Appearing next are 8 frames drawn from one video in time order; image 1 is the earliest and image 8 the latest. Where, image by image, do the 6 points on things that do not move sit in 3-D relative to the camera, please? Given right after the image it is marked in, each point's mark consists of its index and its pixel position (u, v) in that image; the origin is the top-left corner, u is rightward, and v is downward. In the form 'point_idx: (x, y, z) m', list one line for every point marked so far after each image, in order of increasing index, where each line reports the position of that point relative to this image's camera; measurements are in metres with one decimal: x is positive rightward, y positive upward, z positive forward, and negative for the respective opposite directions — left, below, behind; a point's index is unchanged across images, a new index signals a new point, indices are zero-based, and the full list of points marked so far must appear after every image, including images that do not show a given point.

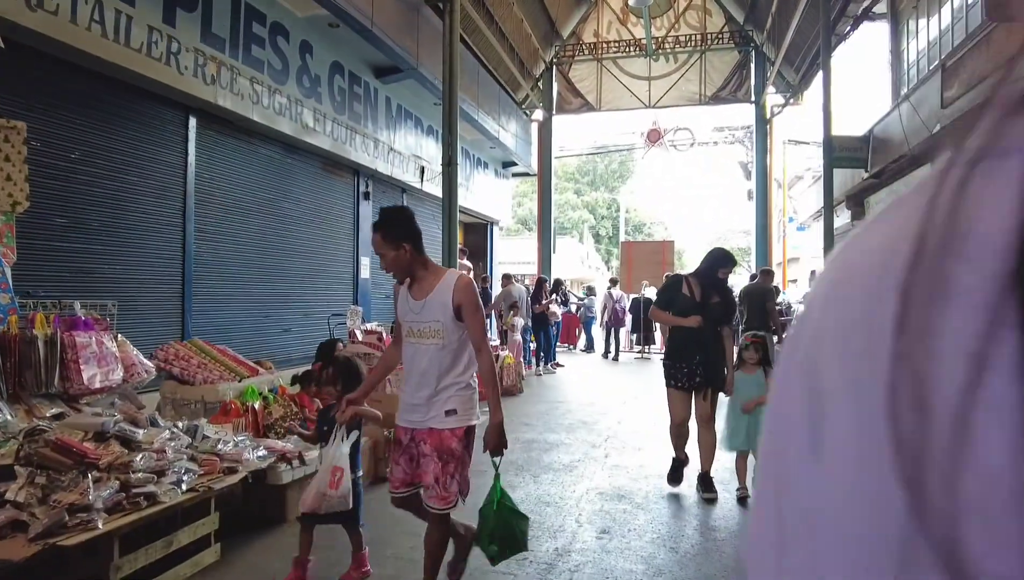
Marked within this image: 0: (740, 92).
0: (+5.6, +4.8, +15.8) m
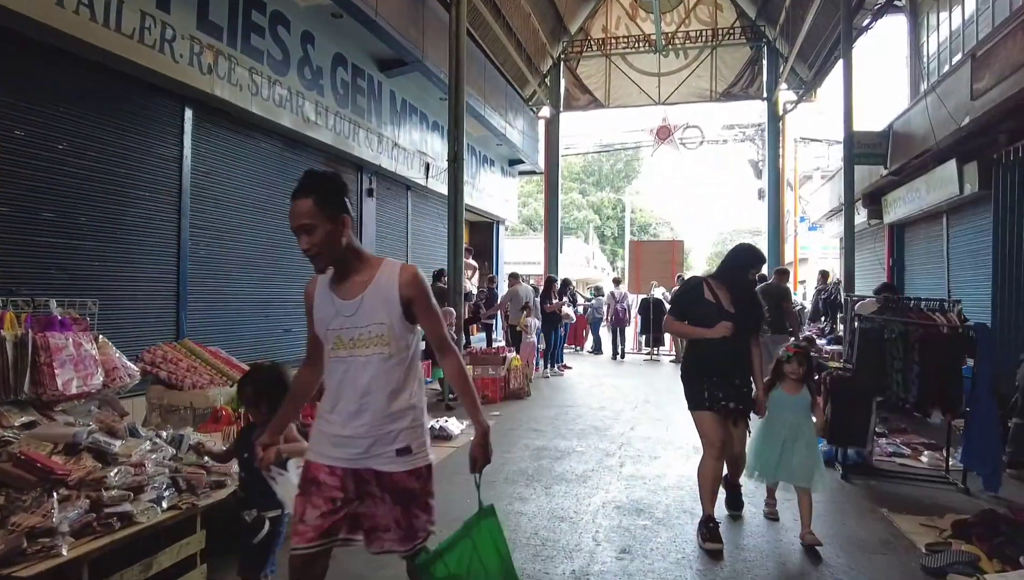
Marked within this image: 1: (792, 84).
0: (+5.7, +4.8, +15.5) m
1: (+6.6, +4.9, +15.3) m
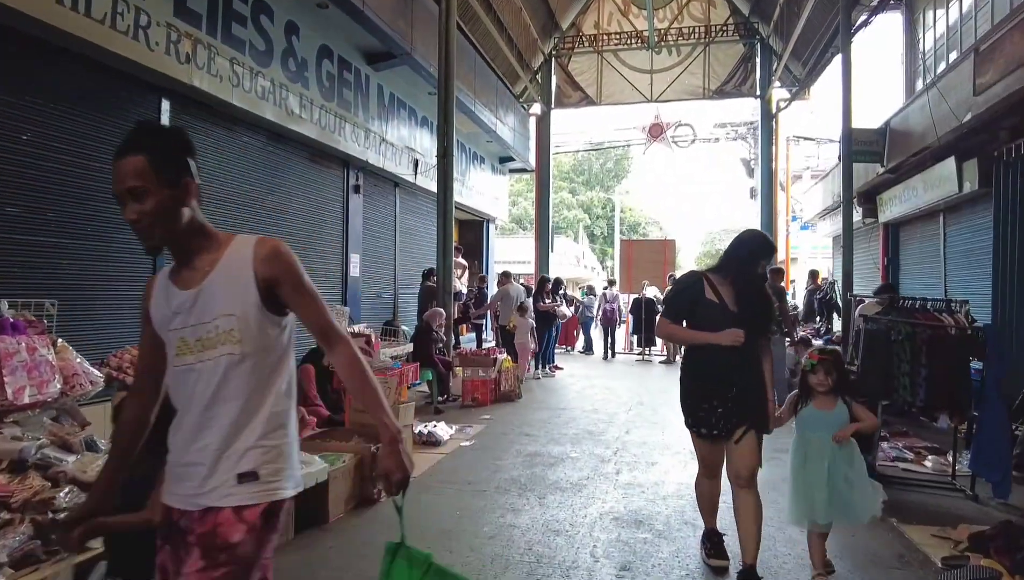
0: (+5.5, +4.8, +15.4) m
1: (+6.4, +4.9, +15.2) m
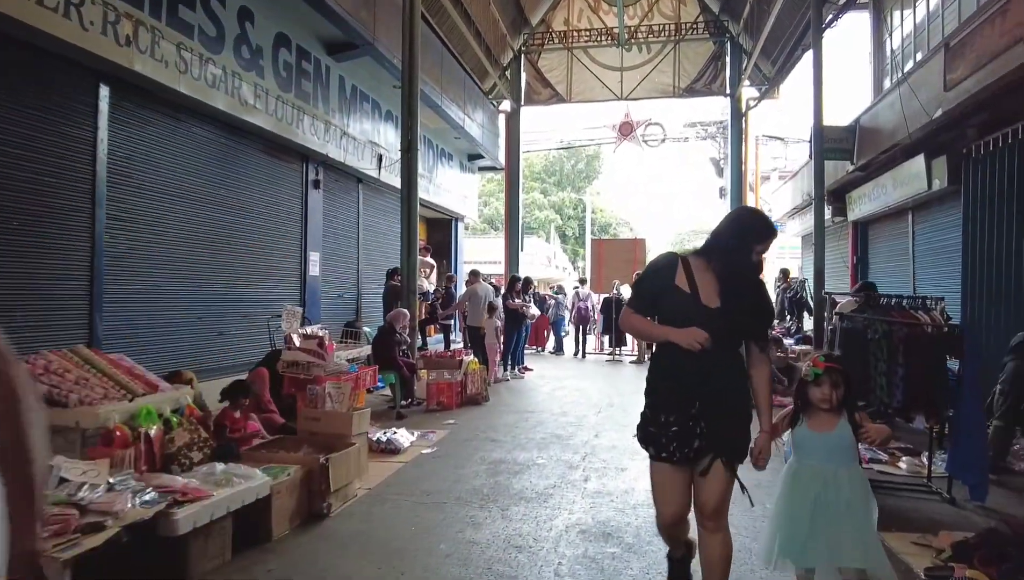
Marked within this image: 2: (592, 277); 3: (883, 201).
0: (+4.8, +4.8, +15.3) m
1: (+5.7, +4.9, +15.1) m
2: (+2.0, +0.3, +15.8) m
3: (+5.5, +1.3, +9.6) m
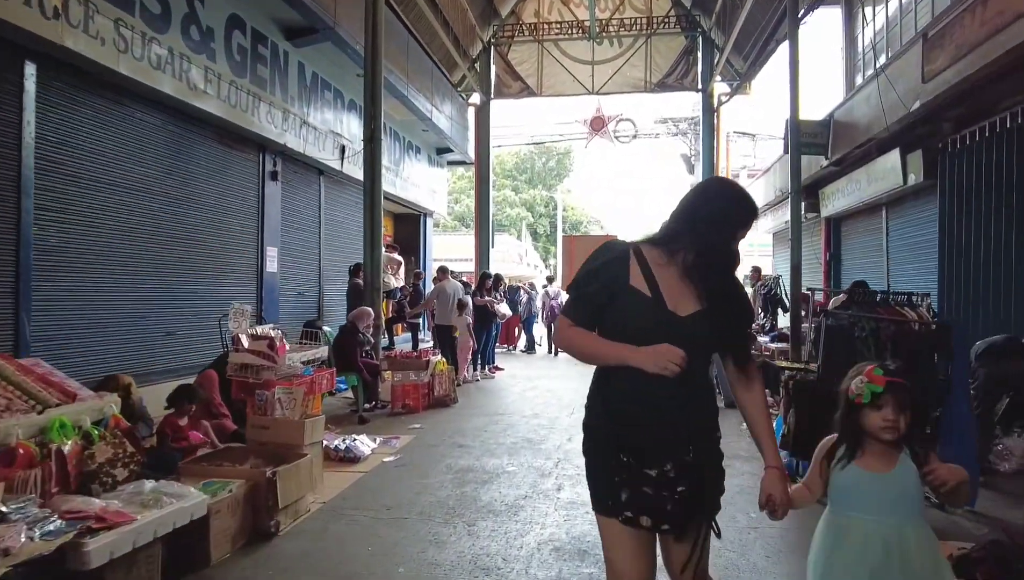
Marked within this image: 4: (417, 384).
0: (+4.1, +4.9, +15.1) m
1: (+5.0, +4.9, +15.0) m
2: (+1.2, +0.4, +15.5) m
3: (+5.1, +1.4, +9.5) m
4: (-1.1, -1.1, +7.6) m
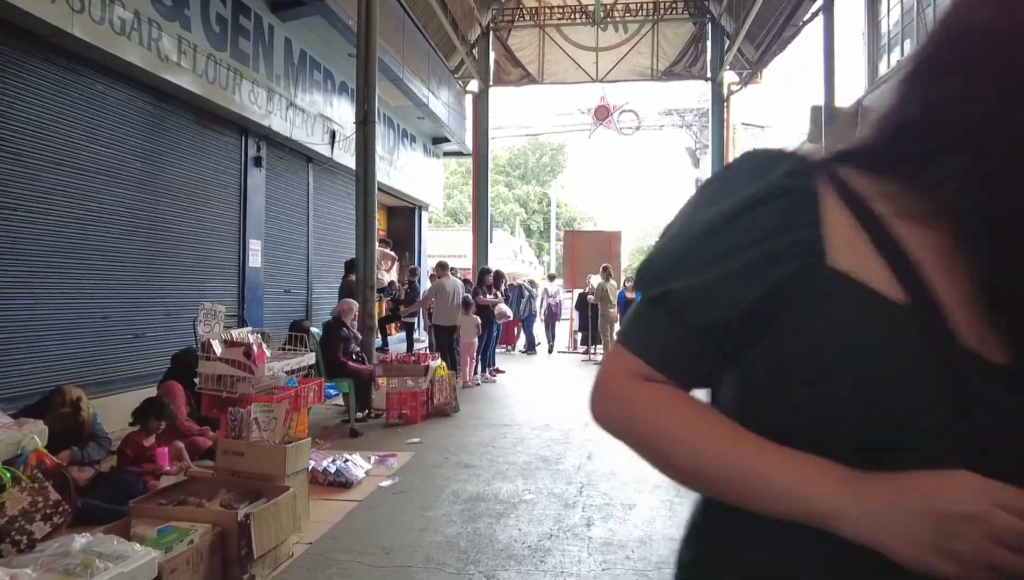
0: (+4.1, +4.9, +14.5) m
1: (+5.0, +5.0, +14.4) m
2: (+1.2, +0.4, +14.8) m
3: (+5.1, +1.4, +8.9) m
4: (-1.0, -1.1, +6.9) m
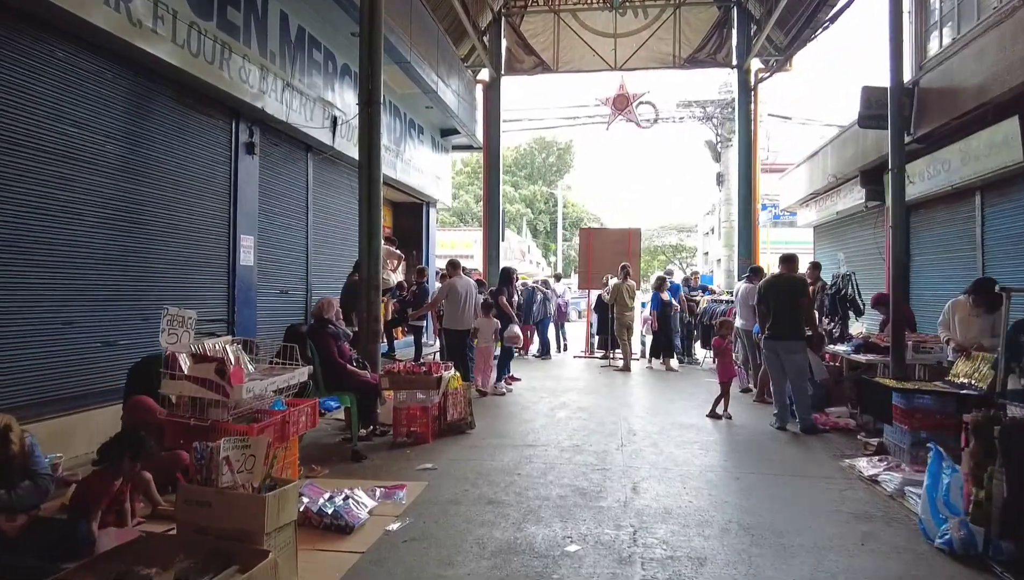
0: (+4.4, +4.9, +13.6) m
1: (+5.2, +5.0, +13.5) m
2: (+1.5, +0.4, +14.0) m
3: (+5.4, +1.4, +8.0) m
4: (-0.8, -1.1, +6.0) m
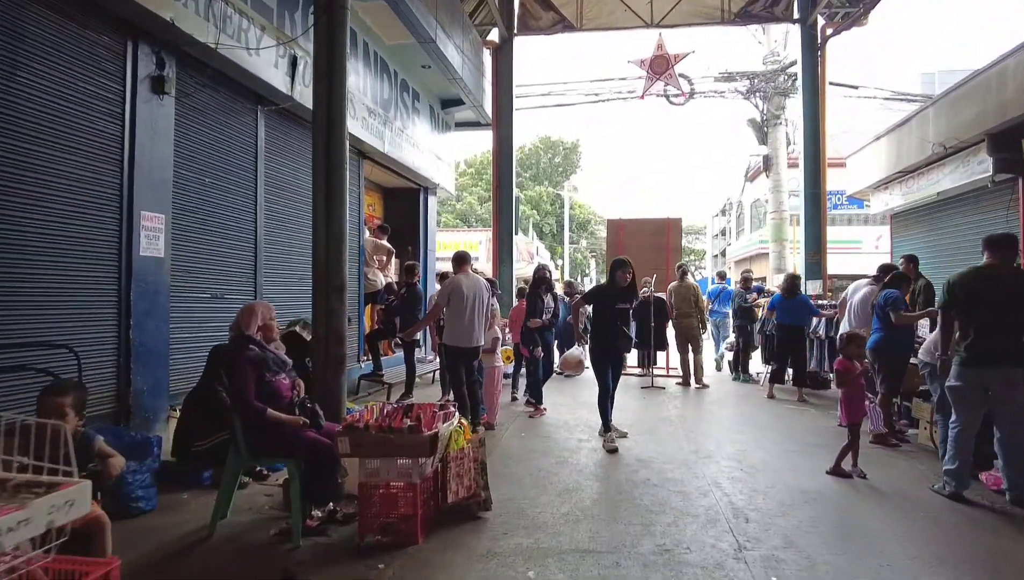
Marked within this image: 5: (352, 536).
0: (+4.6, +4.9, +11.3) m
1: (+5.5, +4.9, +11.1) m
2: (+1.8, +0.4, +11.6) m
3: (+5.6, +1.4, +5.6) m
4: (-0.6, -1.1, +3.7) m
5: (-1.0, -1.4, +3.8) m
